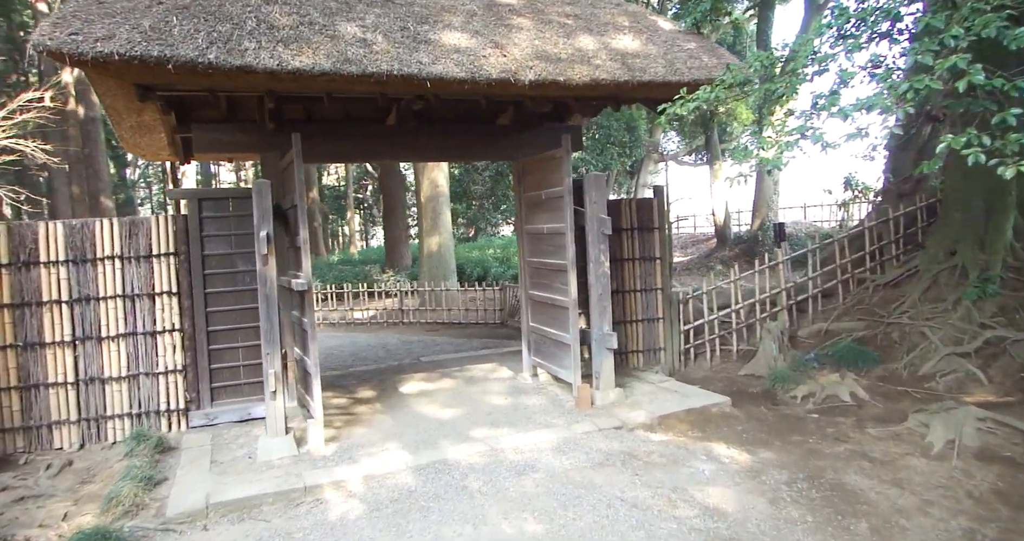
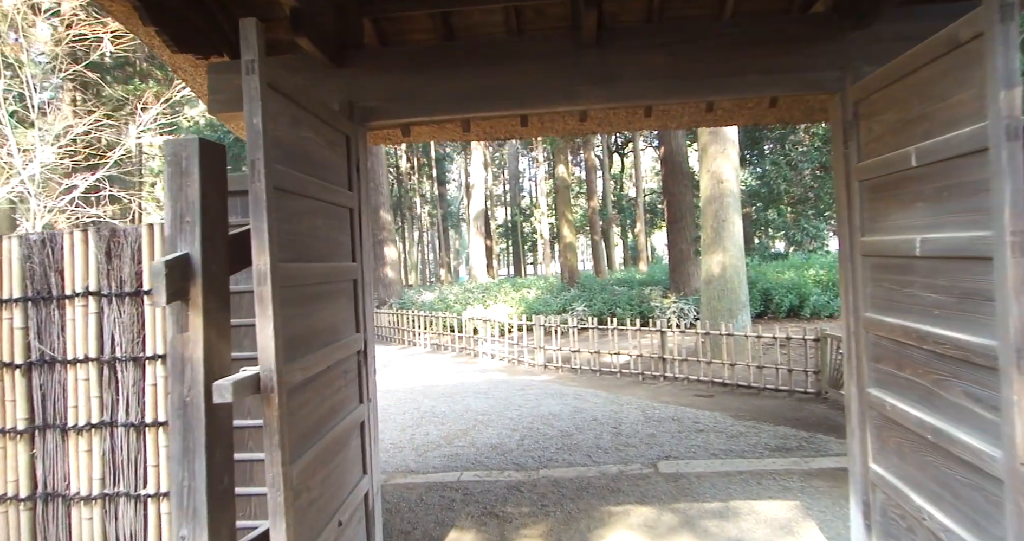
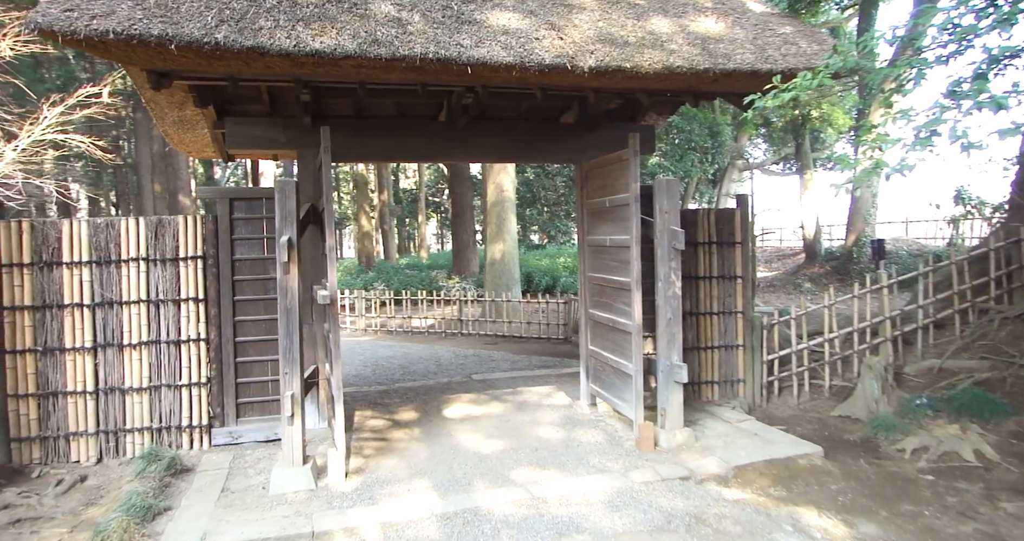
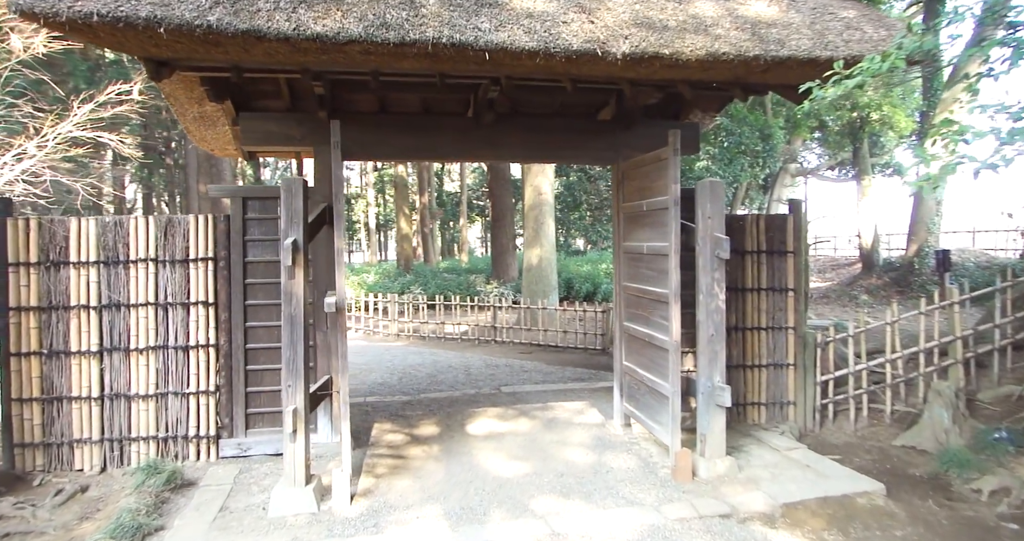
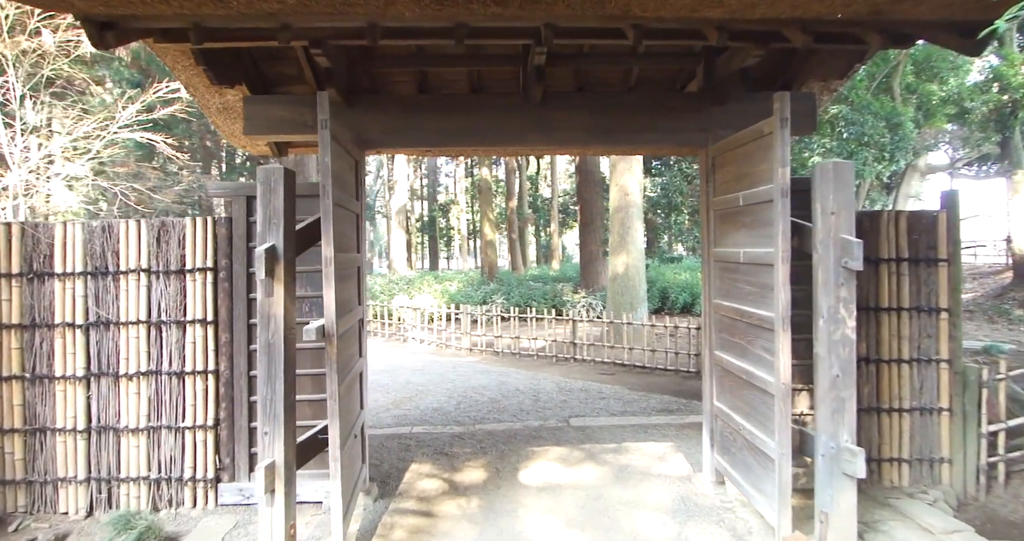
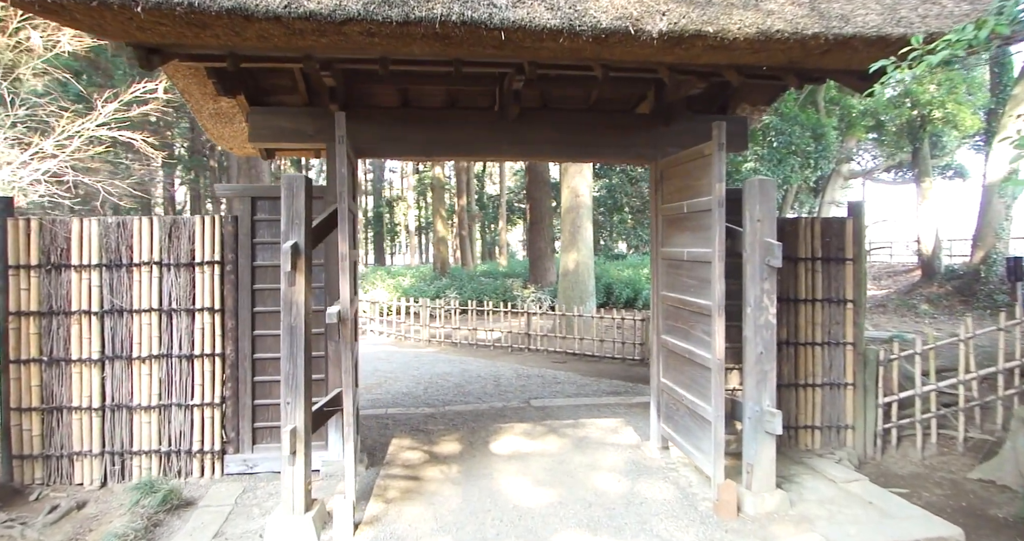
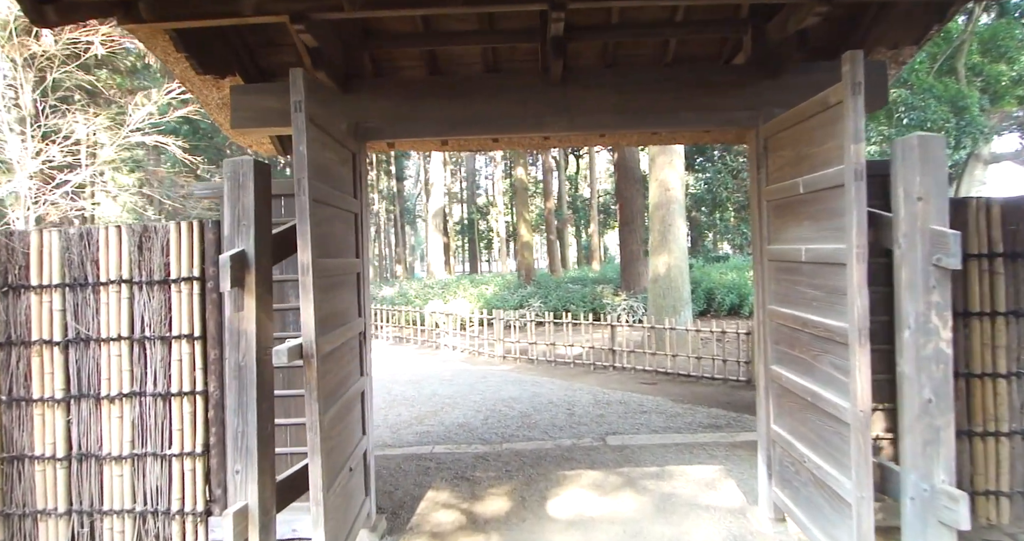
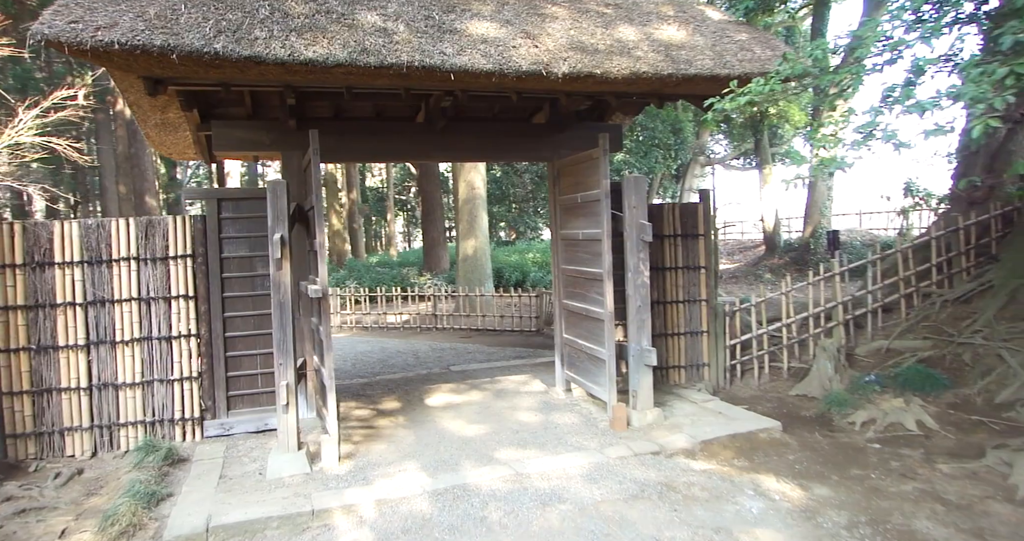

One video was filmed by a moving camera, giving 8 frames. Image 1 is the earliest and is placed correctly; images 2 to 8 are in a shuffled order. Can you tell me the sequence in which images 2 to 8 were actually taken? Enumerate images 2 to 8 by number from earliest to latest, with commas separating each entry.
8, 3, 4, 6, 5, 7, 2
